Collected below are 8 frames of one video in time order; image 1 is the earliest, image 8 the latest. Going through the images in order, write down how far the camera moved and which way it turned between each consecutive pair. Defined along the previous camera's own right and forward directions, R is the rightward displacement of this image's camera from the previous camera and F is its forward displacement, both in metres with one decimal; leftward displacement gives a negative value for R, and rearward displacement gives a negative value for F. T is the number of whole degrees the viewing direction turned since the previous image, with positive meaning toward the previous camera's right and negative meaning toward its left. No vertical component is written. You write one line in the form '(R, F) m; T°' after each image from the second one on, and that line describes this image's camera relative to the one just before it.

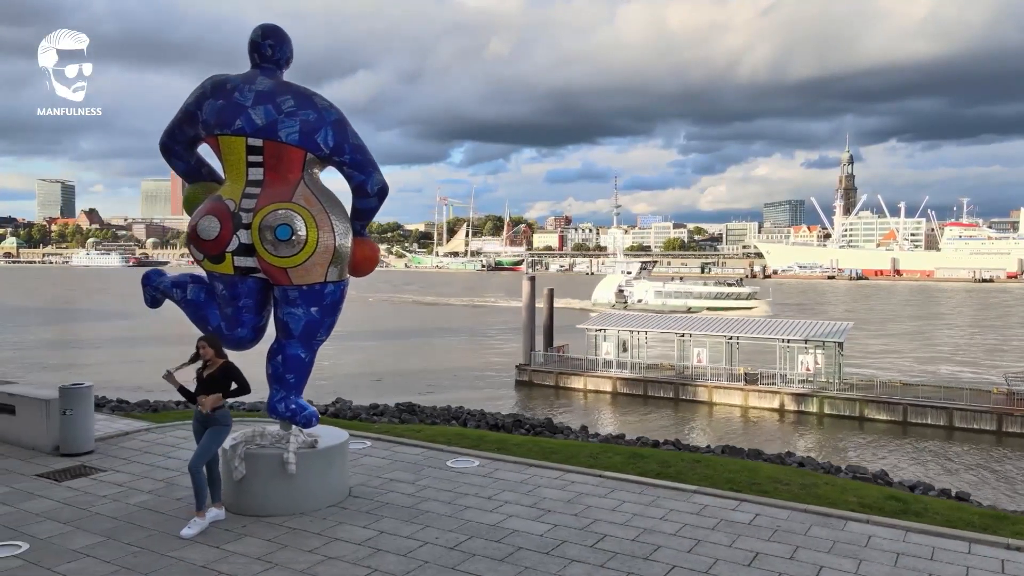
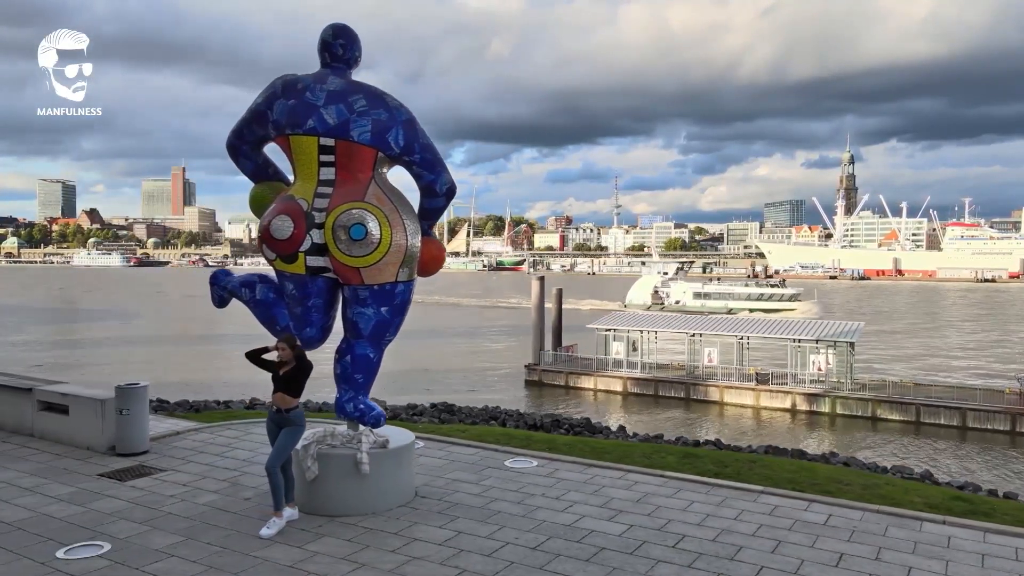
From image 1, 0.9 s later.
(-0.6, 0.0) m; 0°
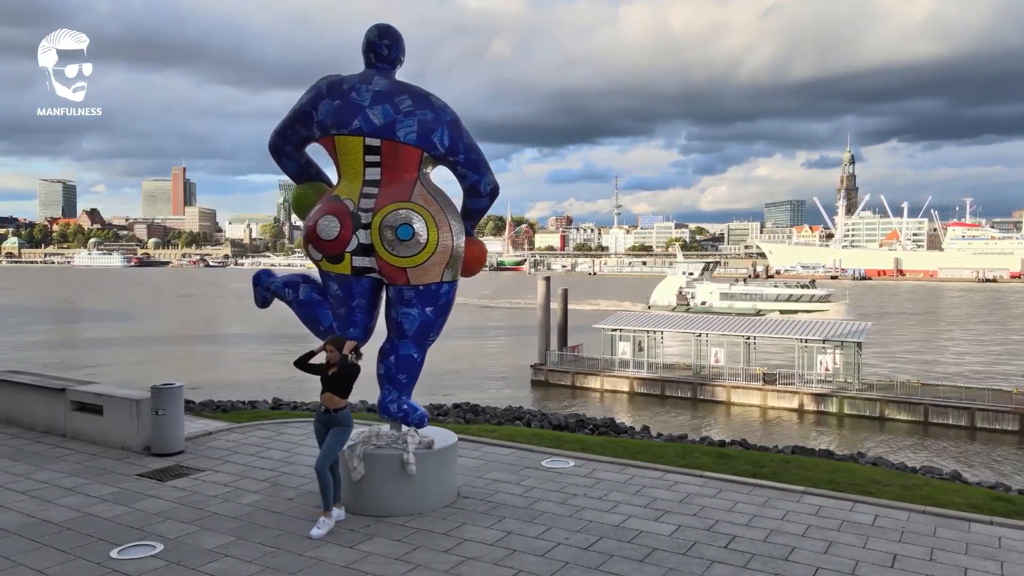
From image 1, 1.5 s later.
(-0.4, 0.0) m; 0°
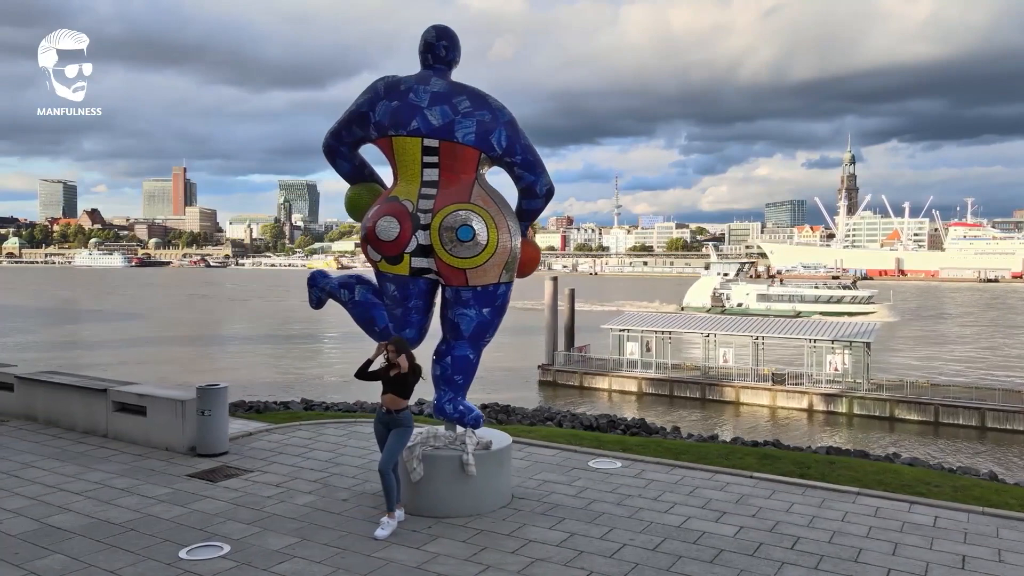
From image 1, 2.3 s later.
(-0.5, 0.0) m; 0°
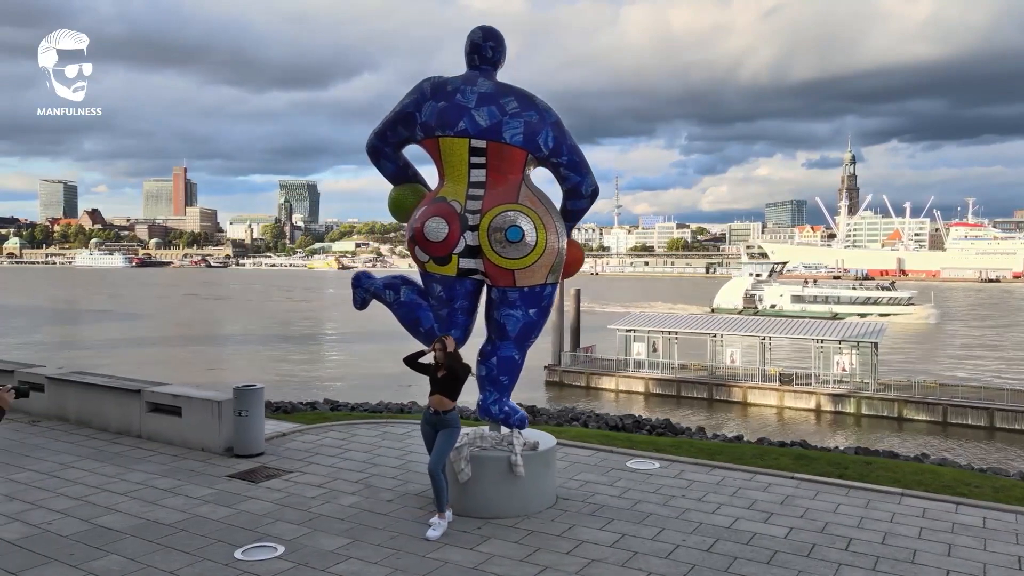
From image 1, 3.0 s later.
(-0.4, 0.0) m; 0°
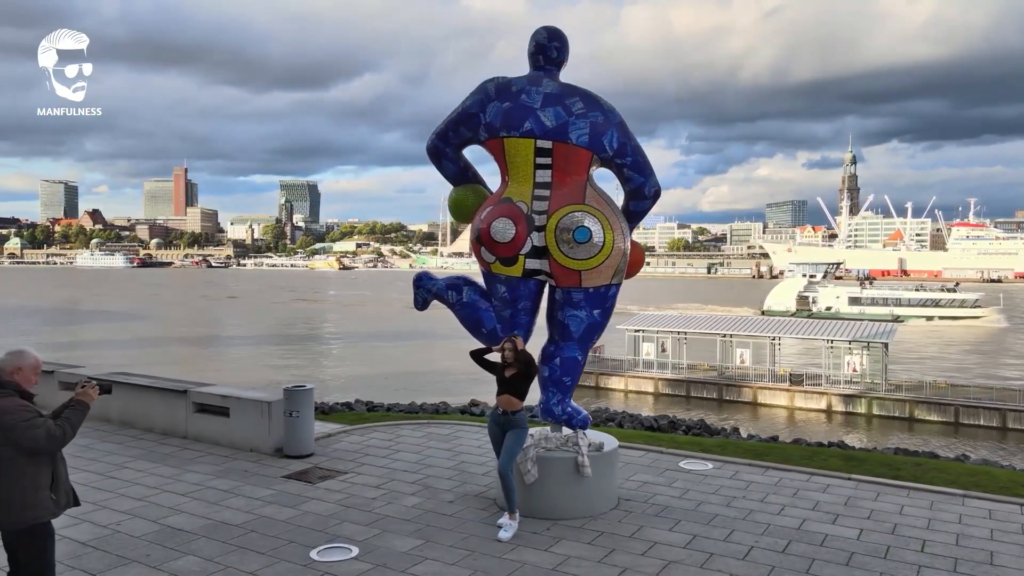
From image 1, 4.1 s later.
(-0.6, 0.0) m; 0°
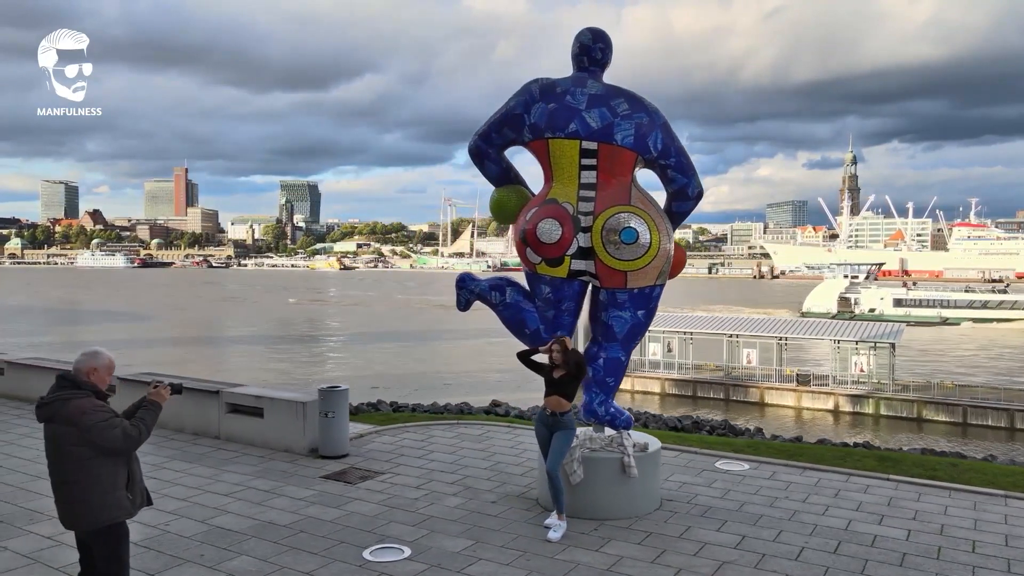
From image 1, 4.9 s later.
(-0.4, 0.0) m; 0°
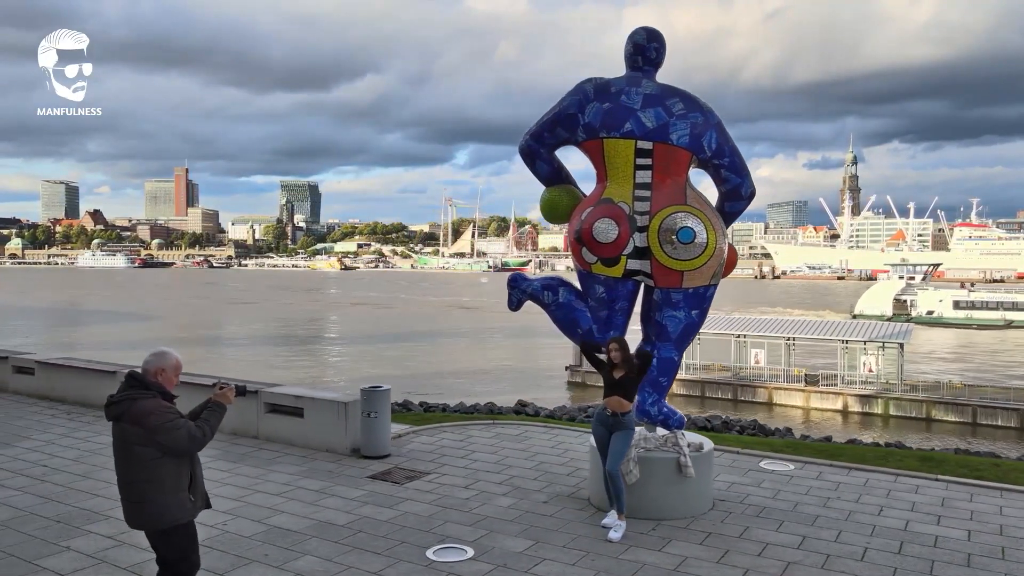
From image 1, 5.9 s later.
(-0.5, 0.0) m; 0°
